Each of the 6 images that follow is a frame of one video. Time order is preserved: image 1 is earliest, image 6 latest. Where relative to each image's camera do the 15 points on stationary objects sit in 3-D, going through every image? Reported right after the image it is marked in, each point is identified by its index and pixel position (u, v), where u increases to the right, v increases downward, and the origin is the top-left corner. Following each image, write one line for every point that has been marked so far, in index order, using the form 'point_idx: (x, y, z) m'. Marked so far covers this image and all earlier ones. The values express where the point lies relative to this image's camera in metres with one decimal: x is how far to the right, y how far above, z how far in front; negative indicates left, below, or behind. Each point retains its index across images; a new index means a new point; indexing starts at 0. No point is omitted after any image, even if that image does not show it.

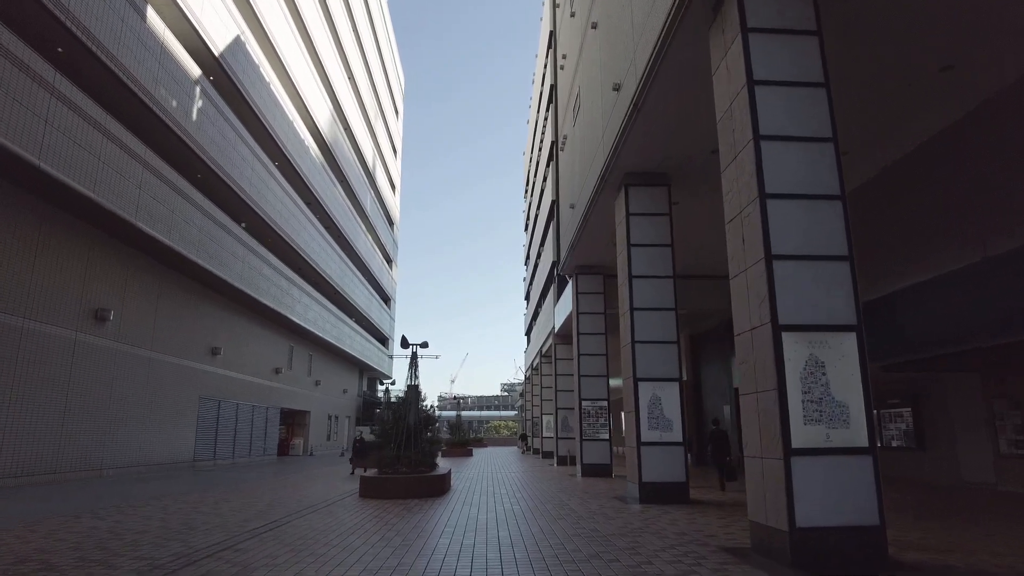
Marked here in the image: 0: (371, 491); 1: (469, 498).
0: (-2.8, -4.1, +13.1) m
1: (-0.8, -4.2, +12.8) m
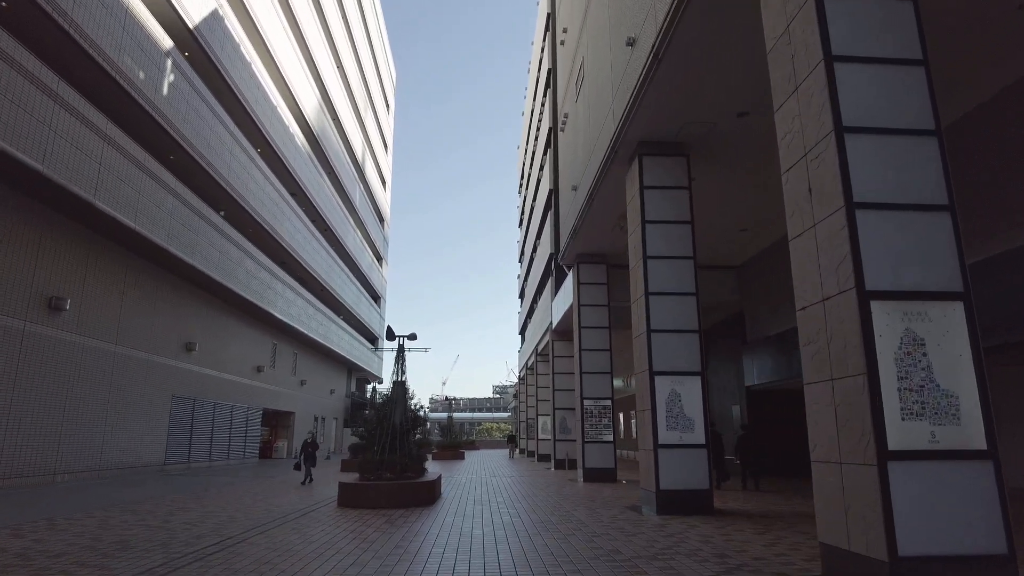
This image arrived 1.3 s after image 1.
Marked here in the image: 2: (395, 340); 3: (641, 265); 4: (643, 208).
0: (-2.9, -3.8, +11.6) m
1: (-0.9, -3.9, +11.3) m
2: (-2.5, -1.1, +13.8) m
3: (+2.2, +0.4, +11.1) m
4: (+2.3, +1.4, +11.2) m
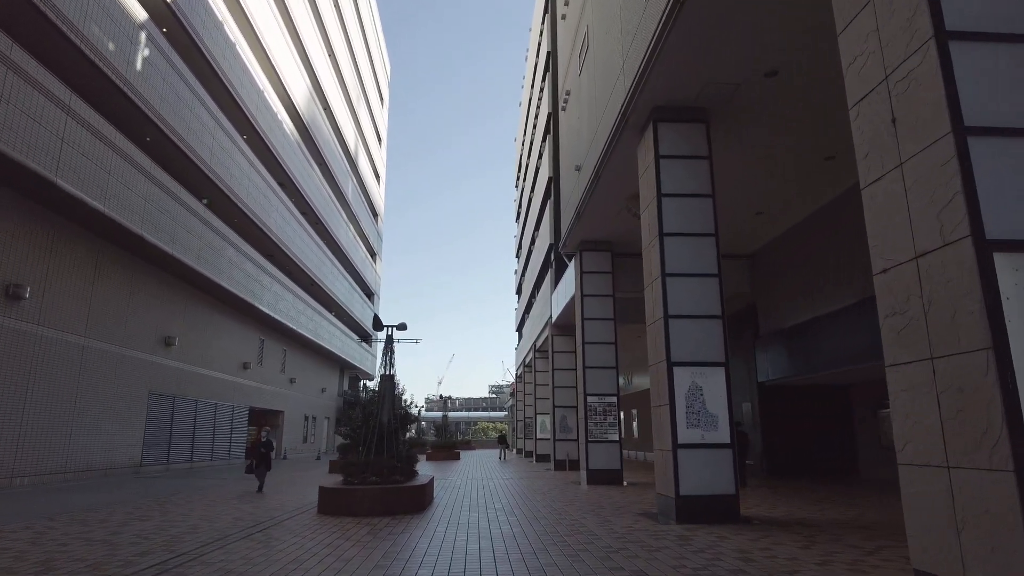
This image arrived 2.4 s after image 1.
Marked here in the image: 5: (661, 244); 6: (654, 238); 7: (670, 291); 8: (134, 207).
0: (-2.9, -3.5, +10.4) m
1: (-0.9, -3.6, +10.2) m
2: (-2.5, -0.8, +12.6) m
3: (+2.2, +0.7, +10.0) m
4: (+2.3, +1.7, +10.1) m
5: (+2.2, +0.7, +9.8) m
6: (+2.2, +0.8, +10.0) m
7: (+2.4, 0.0, +9.6) m
8: (-10.3, +2.3, +17.8) m
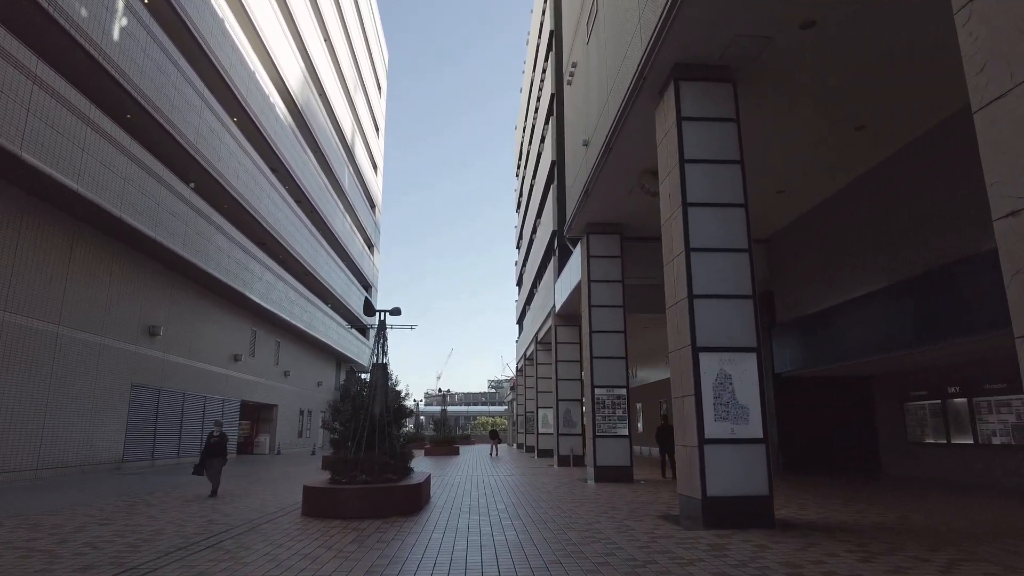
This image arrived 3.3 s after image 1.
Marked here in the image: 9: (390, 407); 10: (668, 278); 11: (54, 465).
0: (-2.8, -3.2, +9.4) m
1: (-0.8, -3.3, +9.1) m
2: (-2.5, -0.5, +11.5) m
3: (+2.3, +1.0, +8.9) m
4: (+2.3, +2.0, +9.0) m
5: (+2.3, +1.0, +8.7) m
6: (+2.3, +1.1, +9.0) m
7: (+2.4, +0.3, +8.6) m
8: (-10.3, +2.6, +16.7) m
9: (-2.1, -2.1, +11.3) m
10: (+2.2, +0.1, +9.2) m
11: (-11.3, -4.3, +16.0) m
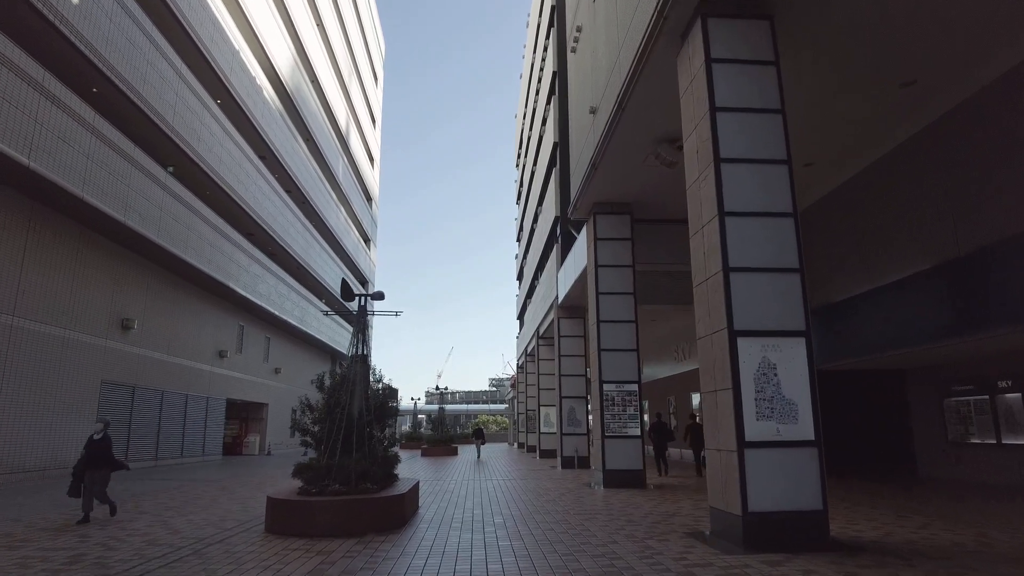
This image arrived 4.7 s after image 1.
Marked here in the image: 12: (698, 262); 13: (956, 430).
0: (-2.8, -2.9, +8.0) m
1: (-0.8, -3.0, +7.7) m
2: (-2.5, -0.2, +10.1) m
3: (+2.3, +1.3, +7.5) m
4: (+2.3, +2.3, +7.6) m
5: (+2.3, +1.3, +7.3) m
6: (+2.3, +1.4, +7.5) m
7: (+2.4, +0.6, +7.2) m
8: (-10.3, +2.9, +15.3) m
9: (-2.1, -1.8, +9.9) m
10: (+2.2, +0.5, +7.7) m
11: (-11.3, -4.1, +14.6) m
12: (+2.2, +0.3, +7.7) m
13: (+9.5, -3.0, +13.9) m
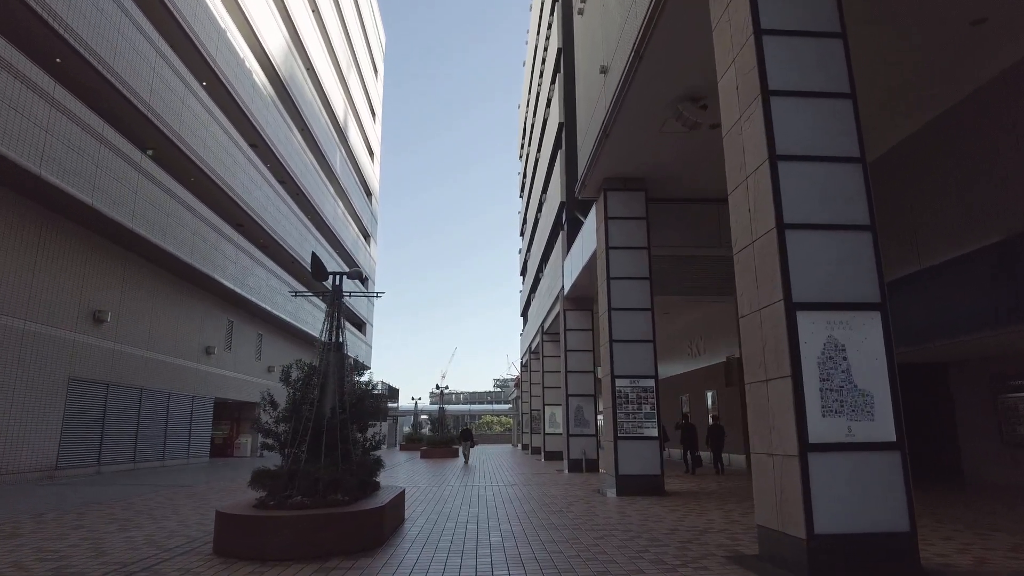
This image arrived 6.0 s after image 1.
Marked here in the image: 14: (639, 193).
0: (-2.8, -2.6, +6.6) m
1: (-0.8, -2.6, +6.3) m
2: (-2.5, +0.1, +8.7) m
3: (+2.3, +1.6, +6.0) m
4: (+2.3, +2.6, +6.1) m
5: (+2.3, +1.6, +5.9) m
6: (+2.2, +1.7, +6.1) m
7: (+2.4, +0.9, +5.7) m
8: (-10.3, +3.2, +13.9) m
9: (-2.1, -1.4, +8.4) m
10: (+2.2, +0.8, +6.3) m
11: (-11.2, -3.8, +13.2) m
12: (+2.2, +0.6, +6.2) m
13: (+9.5, -2.7, +12.4) m
14: (+2.6, +1.9, +13.5) m
